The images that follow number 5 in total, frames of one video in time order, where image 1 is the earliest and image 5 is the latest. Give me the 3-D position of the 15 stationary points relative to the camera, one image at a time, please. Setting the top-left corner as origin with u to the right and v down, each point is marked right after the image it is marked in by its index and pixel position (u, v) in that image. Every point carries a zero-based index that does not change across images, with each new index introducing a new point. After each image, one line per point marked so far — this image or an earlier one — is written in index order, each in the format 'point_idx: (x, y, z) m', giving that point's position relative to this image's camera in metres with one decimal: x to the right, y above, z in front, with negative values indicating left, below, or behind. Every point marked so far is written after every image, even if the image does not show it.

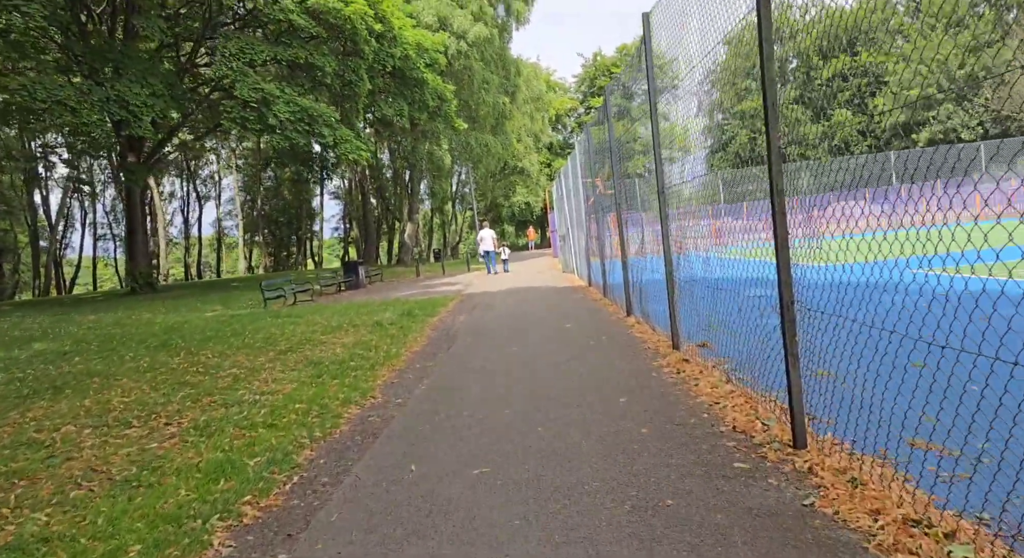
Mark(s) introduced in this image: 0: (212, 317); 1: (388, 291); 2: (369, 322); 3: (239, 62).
0: (-5.3, -0.7, +12.9) m
1: (-3.3, -0.4, +19.7) m
2: (-2.1, -0.6, +10.6) m
3: (-6.6, +5.2, +17.8) m
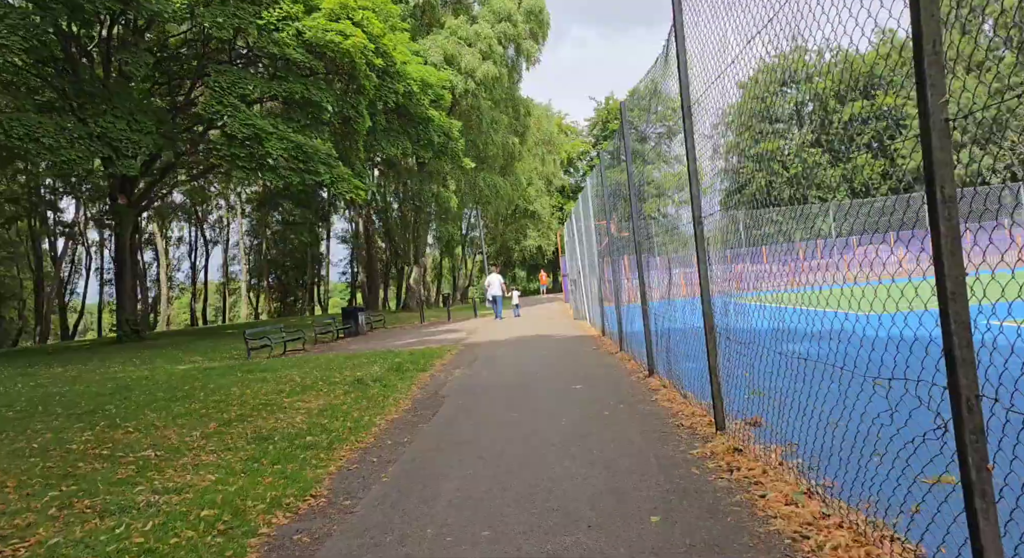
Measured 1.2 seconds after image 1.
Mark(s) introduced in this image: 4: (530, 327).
0: (-5.2, -1.4, +11.6) m
1: (-3.1, -1.6, +18.4) m
2: (-2.0, -1.3, +9.2) m
3: (-6.4, +4.2, +16.9) m
4: (+0.5, -1.2, +18.8) m
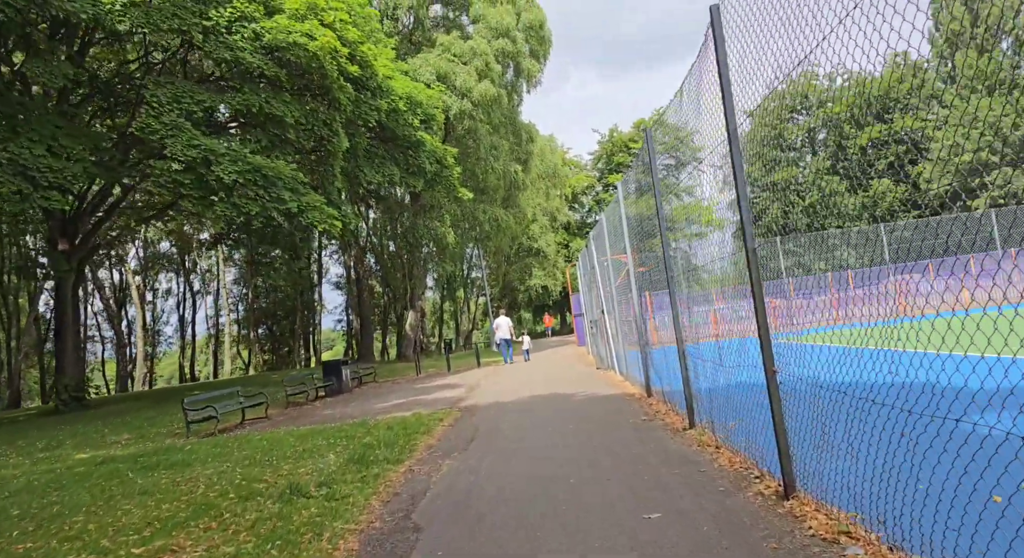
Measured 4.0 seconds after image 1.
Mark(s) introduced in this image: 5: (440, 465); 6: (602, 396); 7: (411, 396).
0: (-5.0, -2.1, +8.4) m
1: (-2.9, -2.5, +15.2) m
2: (-1.9, -1.7, +6.0) m
3: (-6.4, +3.1, +14.0) m
4: (+0.7, -2.1, +15.6) m
5: (-0.7, -1.8, +6.9) m
6: (+1.3, -1.8, +11.1) m
7: (-2.2, -2.5, +15.7) m
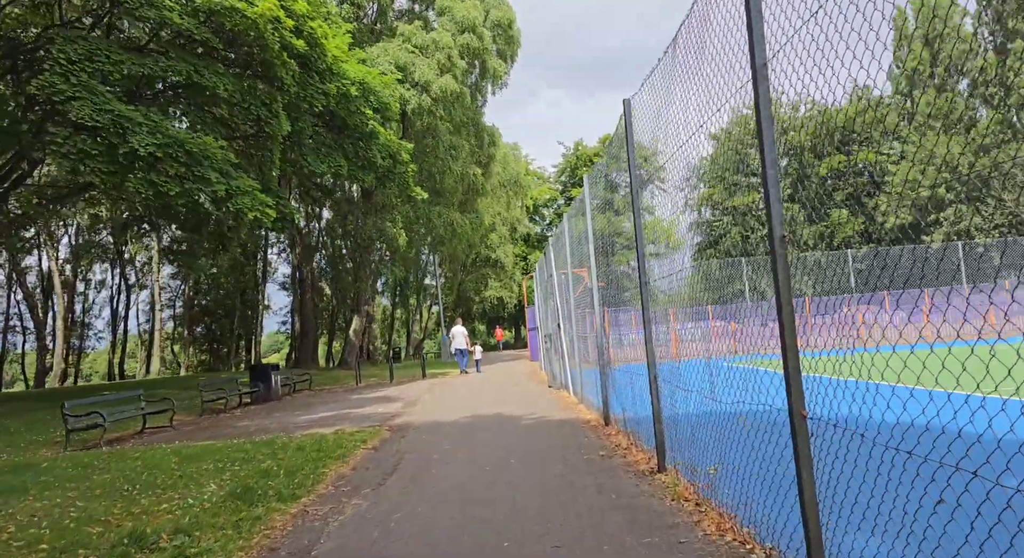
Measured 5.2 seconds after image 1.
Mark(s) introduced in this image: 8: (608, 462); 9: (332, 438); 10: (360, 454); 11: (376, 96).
0: (-5.7, -1.8, +6.7) m
1: (-4.0, -2.5, +13.6) m
2: (-2.4, -1.5, +4.5) m
3: (-7.1, +3.4, +12.3) m
4: (-0.4, -2.3, +14.2) m
5: (-1.3, -1.7, +5.5) m
6: (+0.5, -1.9, +9.7) m
7: (-3.3, -2.5, +14.1) m
8: (+0.9, -1.7, +7.1) m
9: (-2.2, -2.0, +9.1) m
10: (-1.6, -1.9, +8.0) m
11: (-3.4, +4.6, +18.4) m
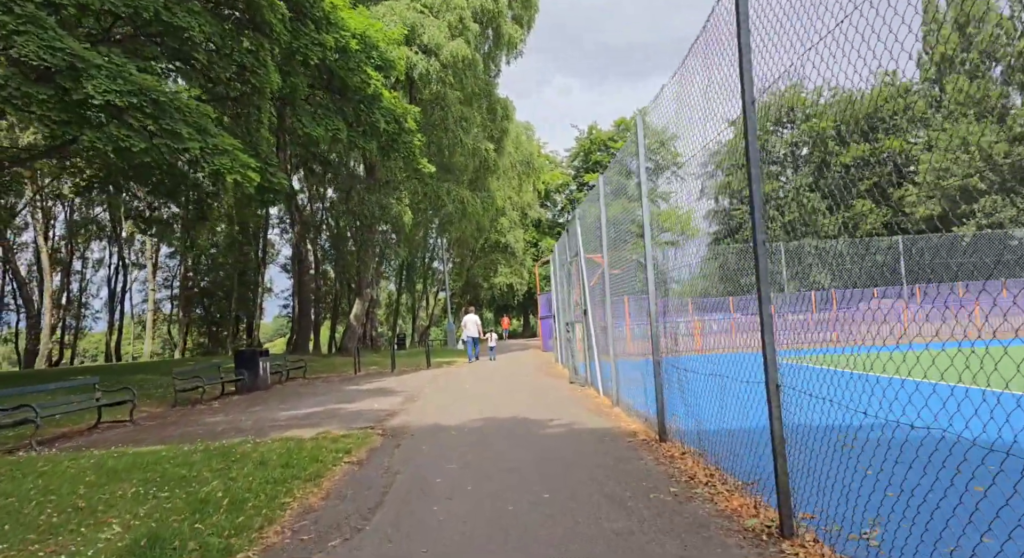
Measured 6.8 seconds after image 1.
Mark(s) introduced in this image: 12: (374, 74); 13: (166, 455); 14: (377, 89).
0: (-5.5, -1.5, +4.9) m
1: (-3.7, -2.1, +11.8) m
2: (-2.2, -1.3, +2.7) m
3: (-6.8, +3.8, +10.4) m
4: (-0.2, -1.9, +12.4) m
5: (-1.1, -1.4, +3.7) m
6: (+0.8, -1.6, +7.9) m
7: (-3.0, -2.1, +12.3) m
8: (+1.1, -1.5, +5.3) m
9: (-2.0, -1.7, +7.3) m
10: (-1.4, -1.6, +6.2) m
11: (-3.0, +5.1, +16.5) m
12: (-3.1, +4.5, +16.3) m
13: (-3.1, -1.6, +6.5) m
14: (-2.9, +4.1, +15.9) m
